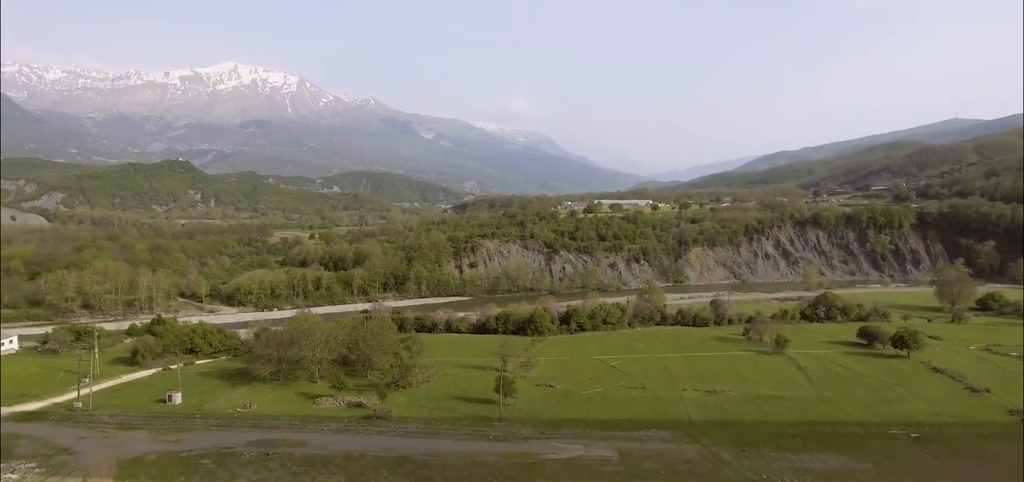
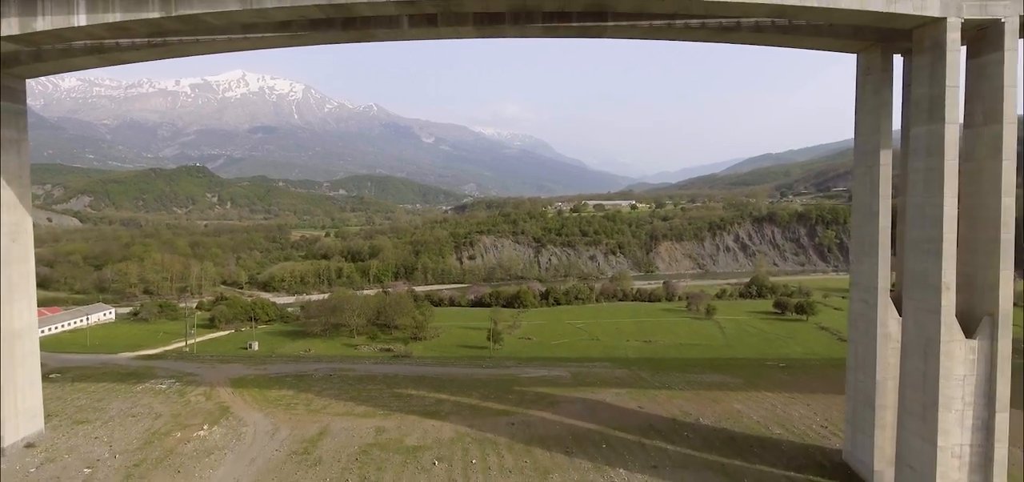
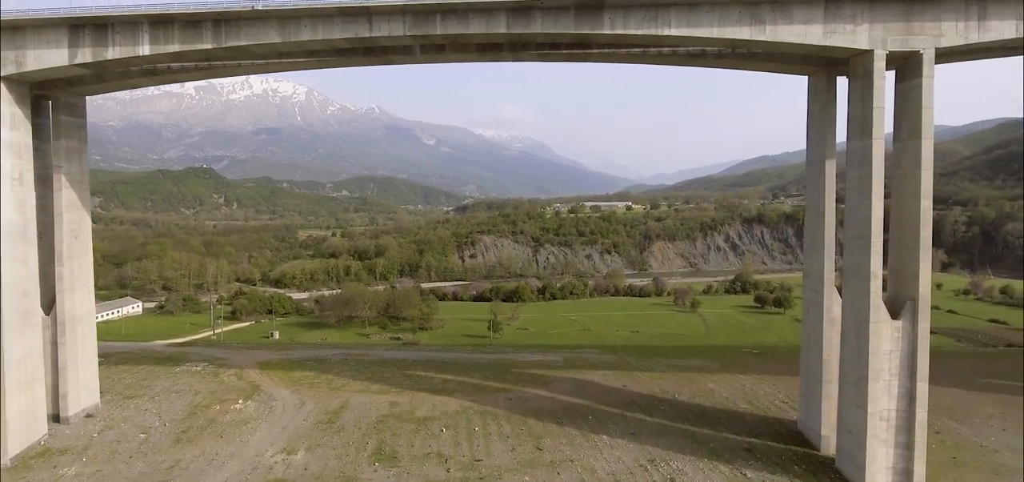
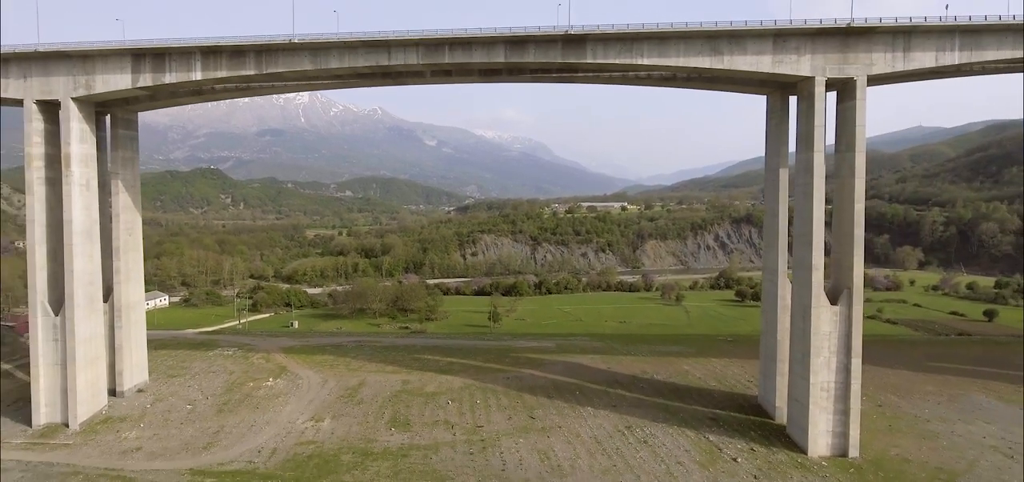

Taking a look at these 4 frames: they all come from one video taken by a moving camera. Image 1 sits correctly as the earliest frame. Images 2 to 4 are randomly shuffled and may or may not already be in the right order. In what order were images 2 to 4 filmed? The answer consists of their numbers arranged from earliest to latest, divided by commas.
2, 3, 4
